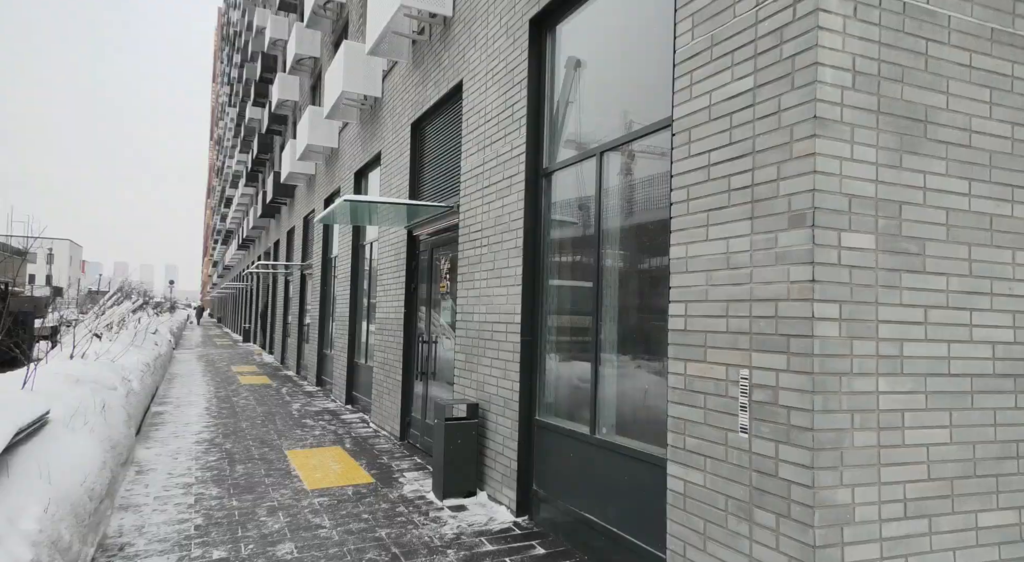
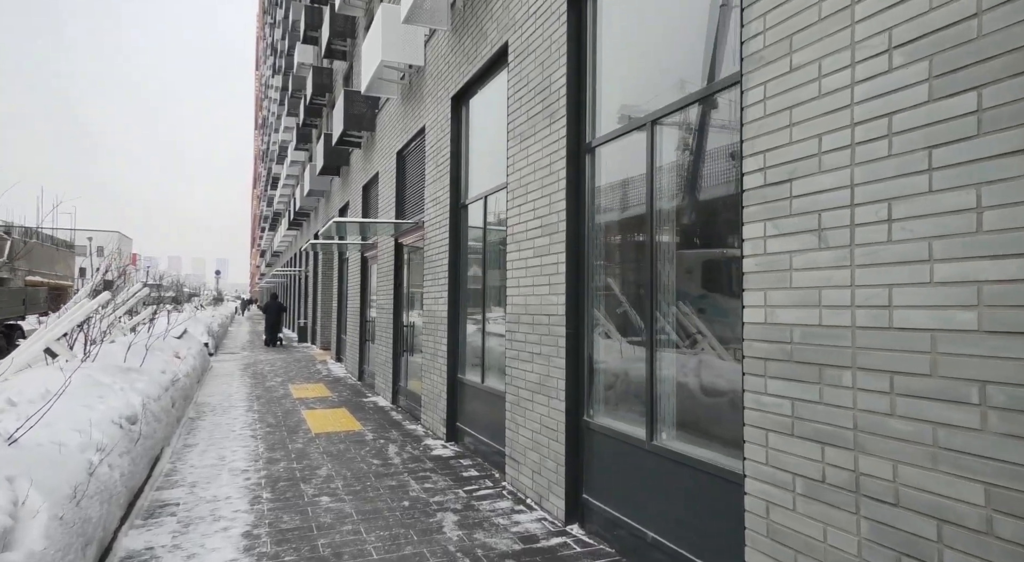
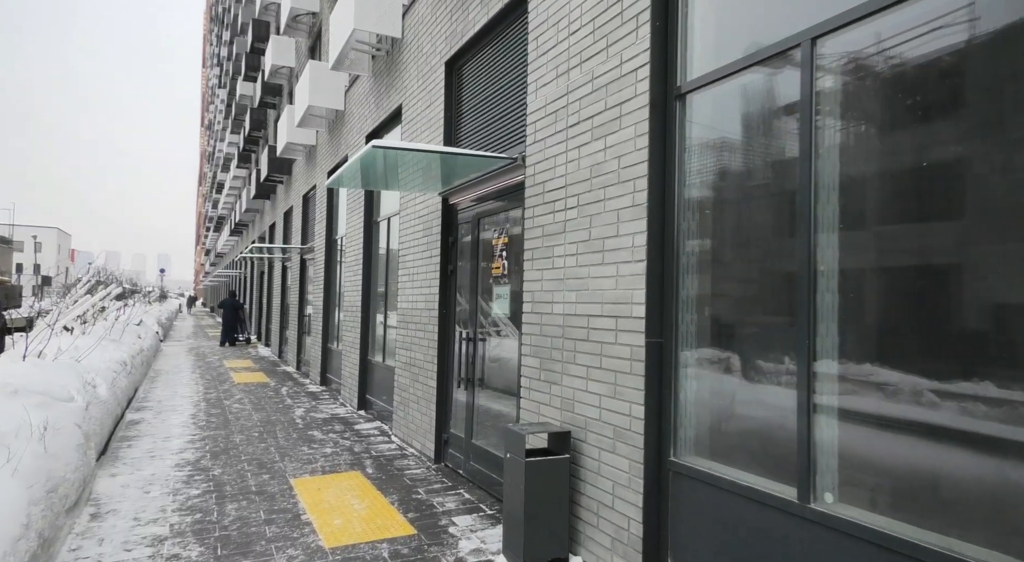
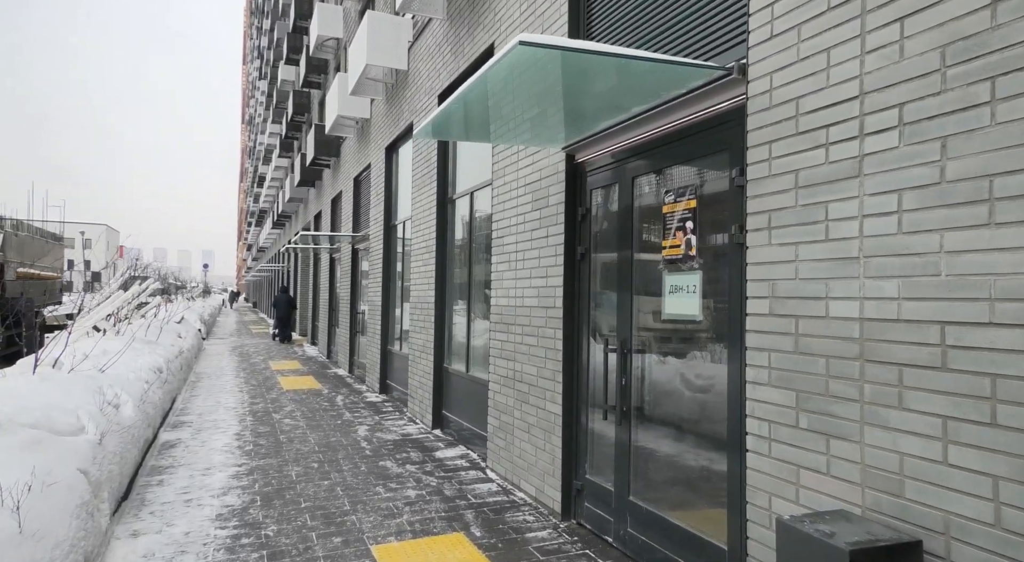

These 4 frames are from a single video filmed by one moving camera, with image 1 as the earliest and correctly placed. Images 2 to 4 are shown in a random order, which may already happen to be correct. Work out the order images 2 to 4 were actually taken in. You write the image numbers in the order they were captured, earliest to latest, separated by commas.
3, 4, 2
